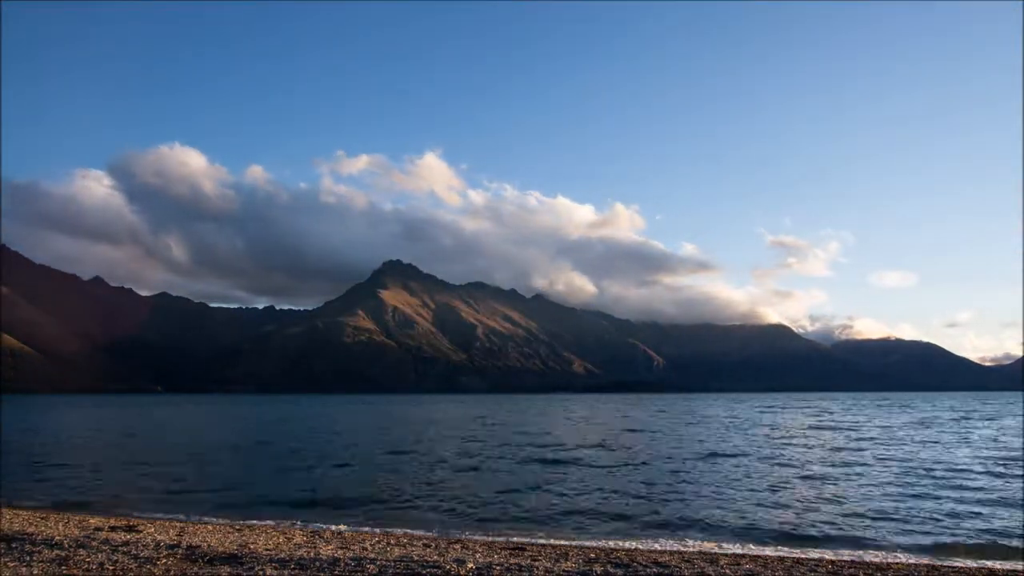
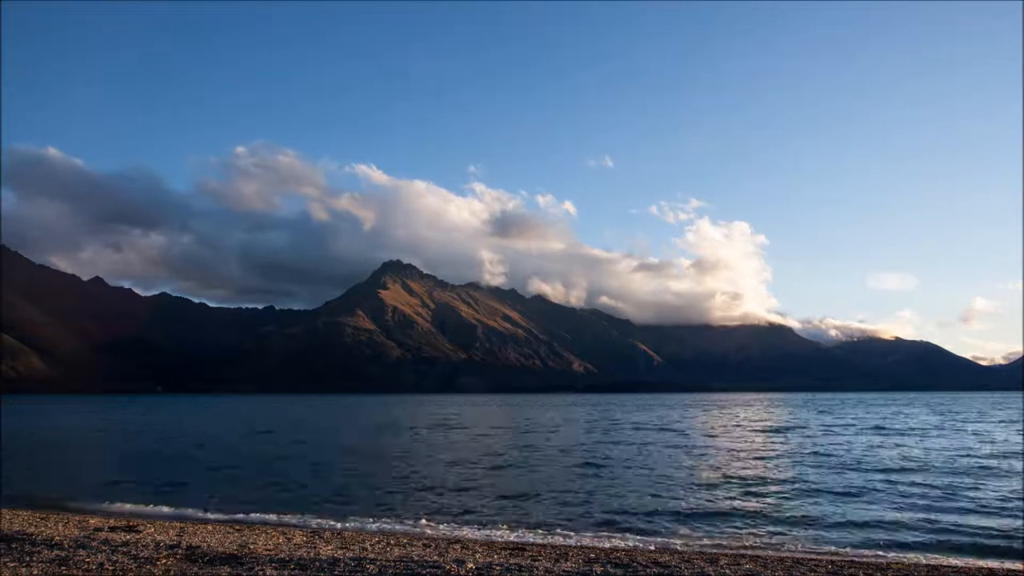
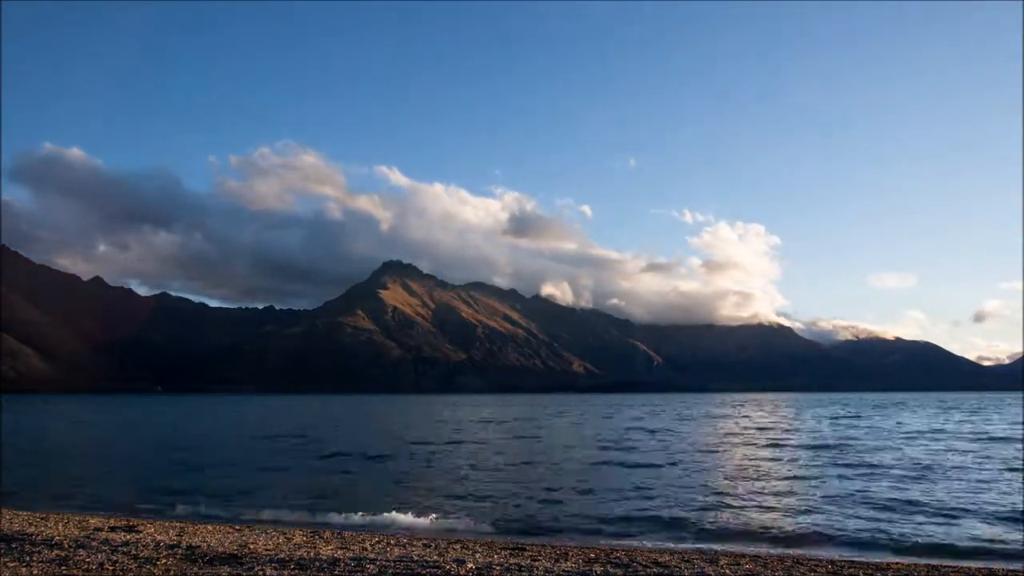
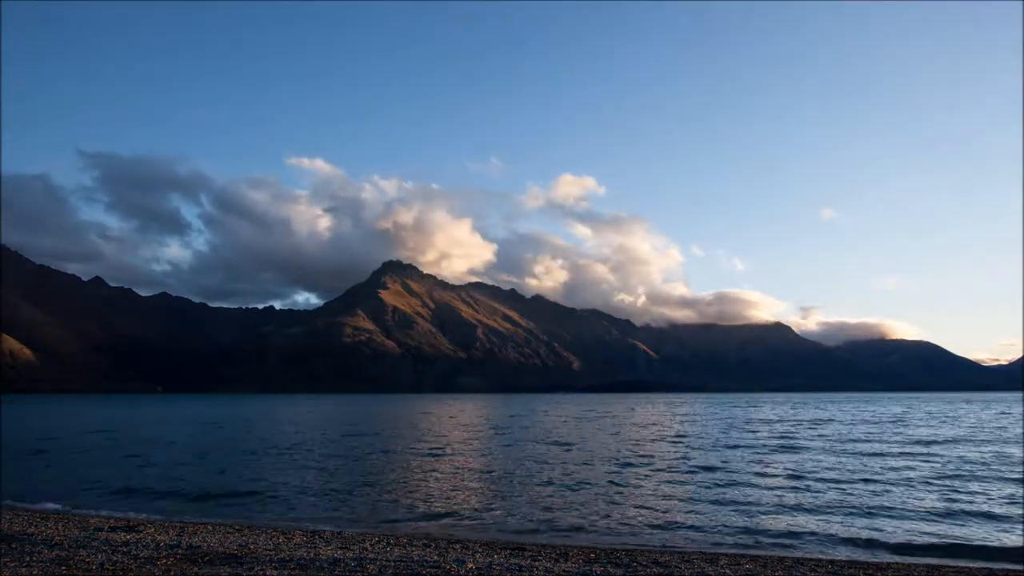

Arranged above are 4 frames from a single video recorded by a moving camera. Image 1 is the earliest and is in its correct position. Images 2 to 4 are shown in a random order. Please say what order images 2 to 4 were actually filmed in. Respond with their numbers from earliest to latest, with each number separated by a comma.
3, 2, 4
